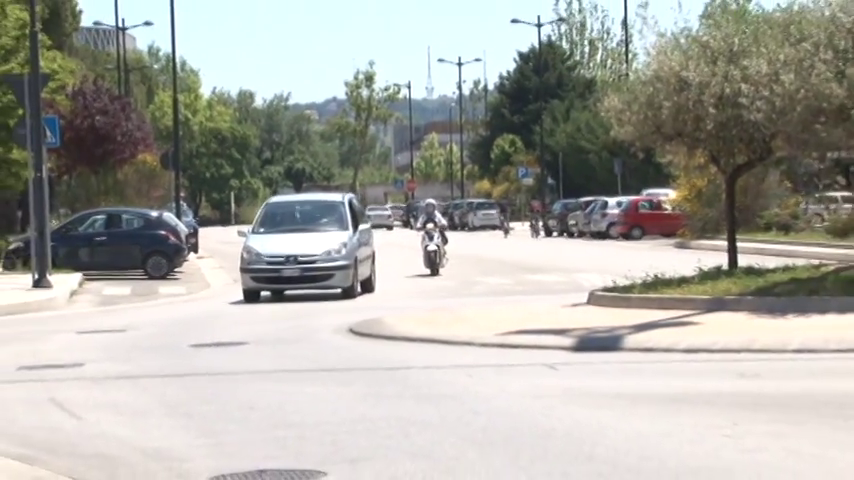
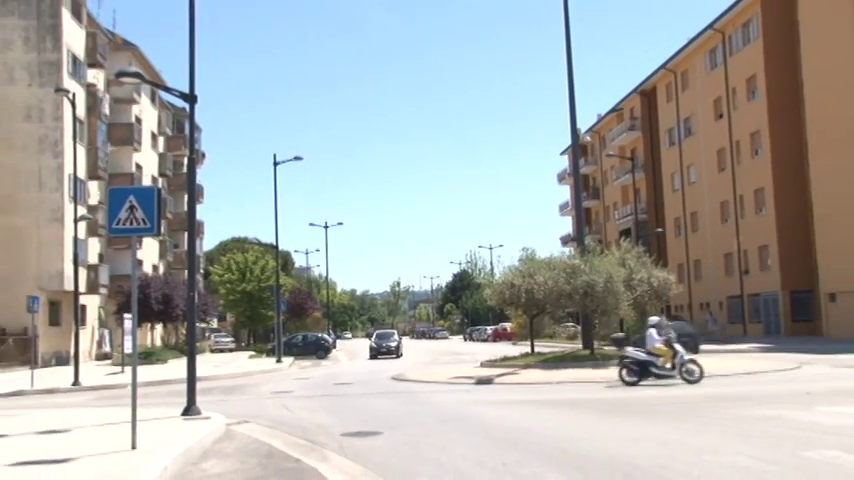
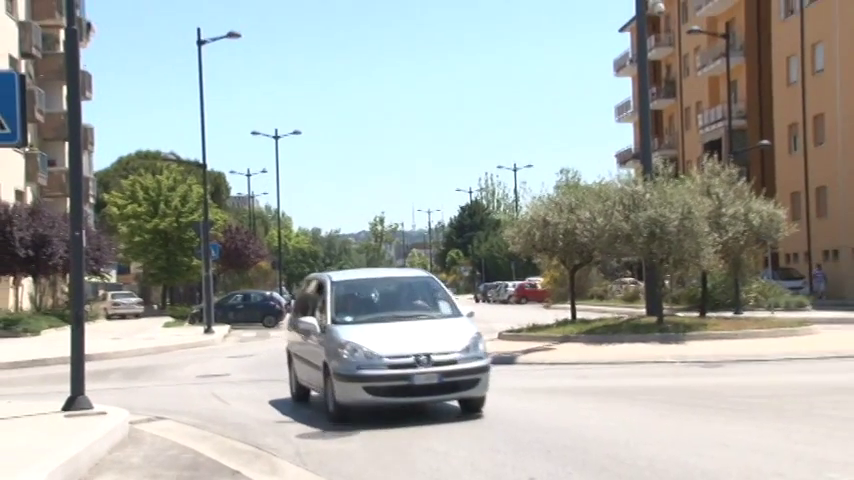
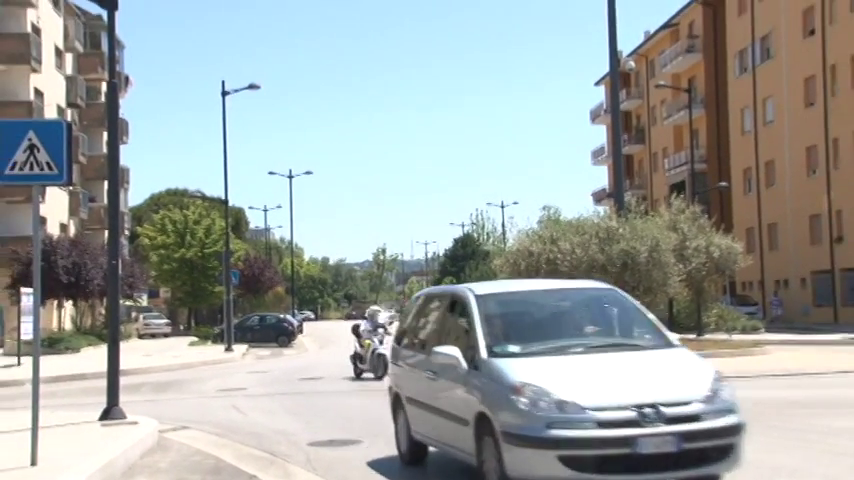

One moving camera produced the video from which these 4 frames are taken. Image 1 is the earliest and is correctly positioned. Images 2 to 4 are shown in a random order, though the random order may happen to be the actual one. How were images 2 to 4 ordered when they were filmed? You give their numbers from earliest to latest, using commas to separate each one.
3, 4, 2
